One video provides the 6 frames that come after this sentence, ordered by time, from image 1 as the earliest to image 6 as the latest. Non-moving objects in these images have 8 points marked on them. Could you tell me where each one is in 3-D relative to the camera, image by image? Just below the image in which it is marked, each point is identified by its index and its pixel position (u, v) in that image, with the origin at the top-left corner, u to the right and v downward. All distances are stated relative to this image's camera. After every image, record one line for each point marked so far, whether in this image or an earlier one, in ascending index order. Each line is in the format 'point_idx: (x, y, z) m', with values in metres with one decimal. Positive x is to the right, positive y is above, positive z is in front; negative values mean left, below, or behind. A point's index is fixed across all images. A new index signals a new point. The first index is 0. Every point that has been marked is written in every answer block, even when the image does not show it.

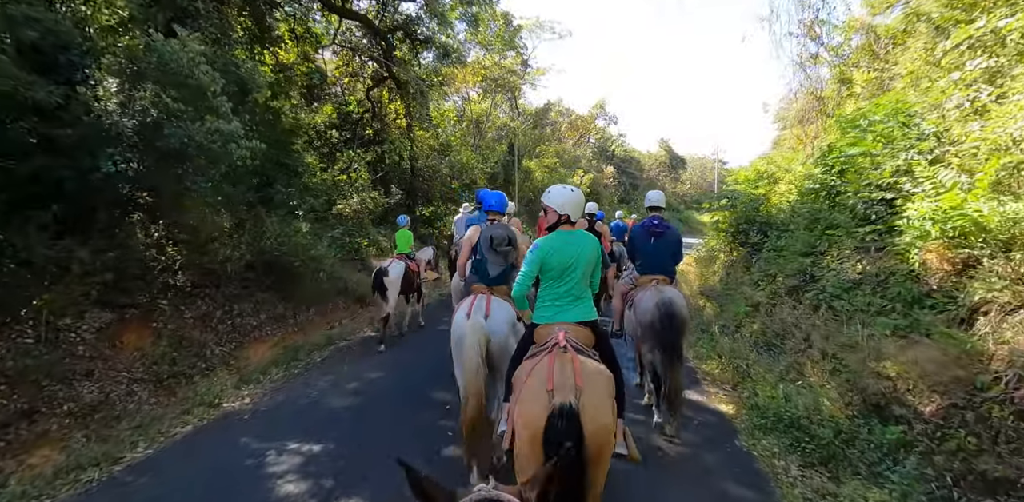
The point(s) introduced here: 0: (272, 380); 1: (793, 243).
0: (-2.8, -1.5, +6.4) m
1: (+4.9, +0.1, +9.3) m
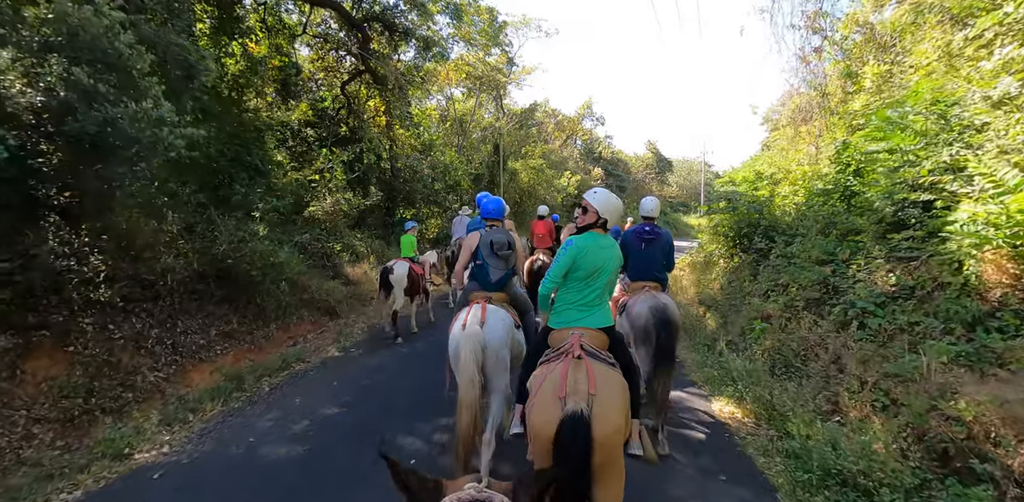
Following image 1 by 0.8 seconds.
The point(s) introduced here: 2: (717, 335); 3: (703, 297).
0: (-3.0, -1.6, +5.3) m
1: (+4.6, 0.0, +8.4) m
2: (+3.5, -1.4, +9.1) m
3: (+4.3, -1.0, +12.2) m
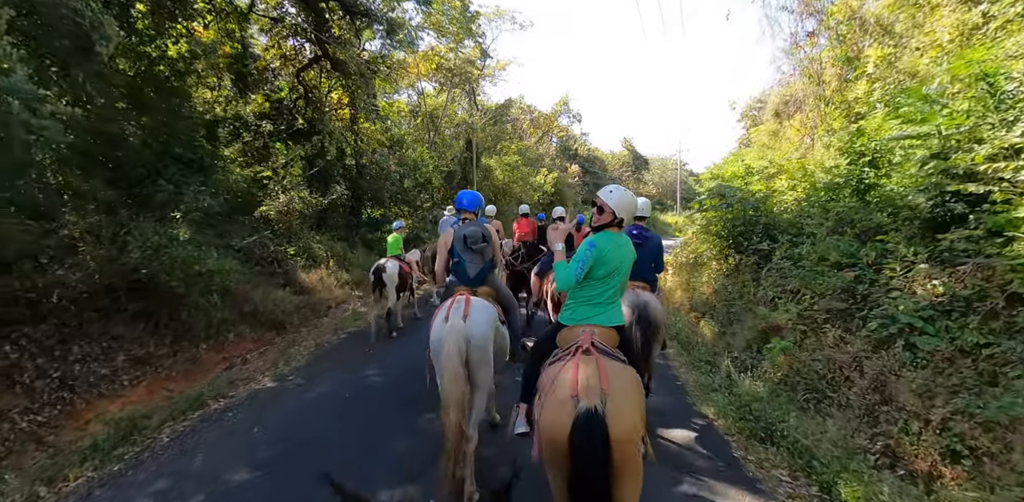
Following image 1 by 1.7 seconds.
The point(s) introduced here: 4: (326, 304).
0: (-3.2, -1.7, +3.9) m
1: (+4.2, 0.0, +7.4) m
2: (+3.1, -1.4, +8.0) m
3: (+3.8, -1.1, +11.1) m
4: (-4.0, -1.2, +11.7) m
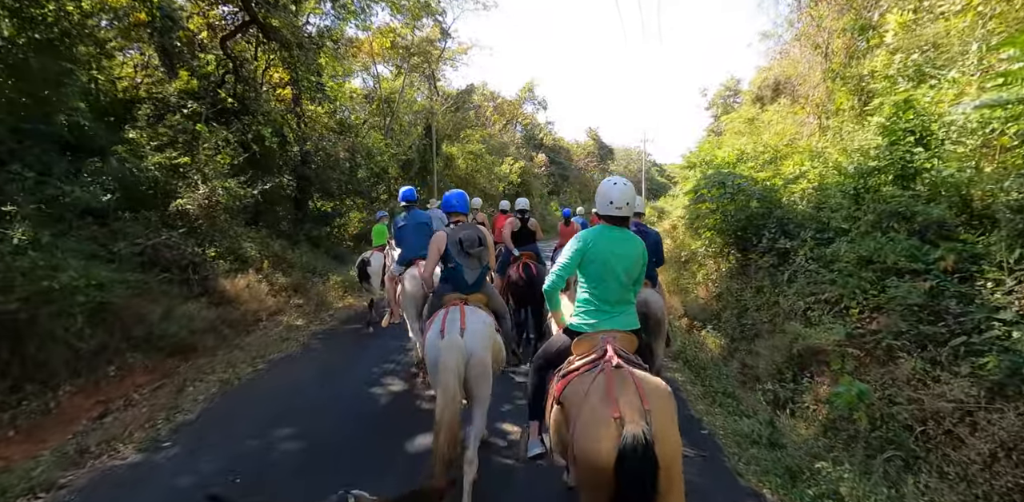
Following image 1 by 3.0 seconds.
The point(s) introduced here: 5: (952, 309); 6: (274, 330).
0: (-3.3, -1.9, +2.0) m
1: (+3.9, 0.0, +5.9) m
2: (+2.7, -1.5, +6.5) m
3: (+3.2, -1.0, +9.6) m
4: (-4.6, -1.2, +9.7) m
5: (+3.7, -0.5, +4.6) m
6: (-4.1, -1.4, +9.3) m
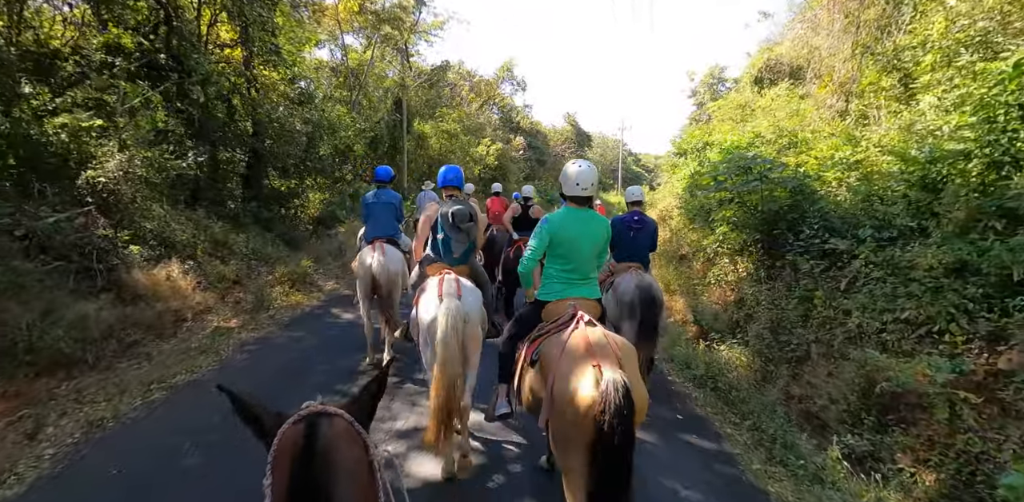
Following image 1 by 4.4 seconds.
0: (-3.2, -1.9, +0.3) m
1: (+3.8, -0.1, +4.5) m
2: (+2.6, -1.5, +5.1) m
3: (+2.9, -1.0, +8.2) m
4: (-4.9, -1.0, +7.9) m
5: (+3.7, -0.6, +3.2) m
6: (-4.3, -1.2, +7.5) m
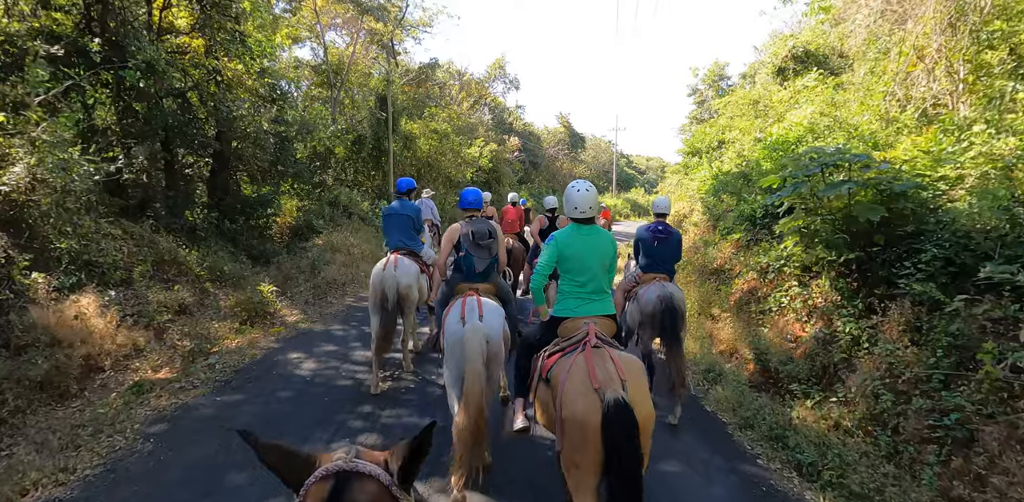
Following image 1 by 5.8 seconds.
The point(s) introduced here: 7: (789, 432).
0: (-2.9, -2.2, -1.6) m
1: (+4.0, -0.3, +2.8) m
2: (+2.8, -1.7, +3.3) m
3: (+3.0, -1.2, +6.5) m
4: (-4.8, -1.3, +6.0) m
5: (+3.9, -0.8, +1.4) m
6: (-4.2, -1.5, +5.6) m
7: (+2.4, -1.6, +4.8) m
